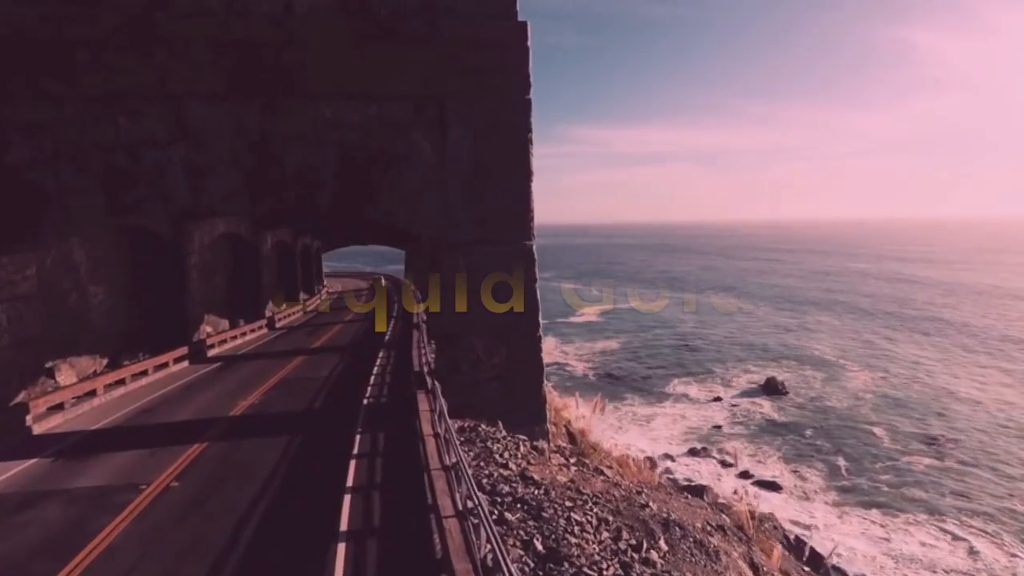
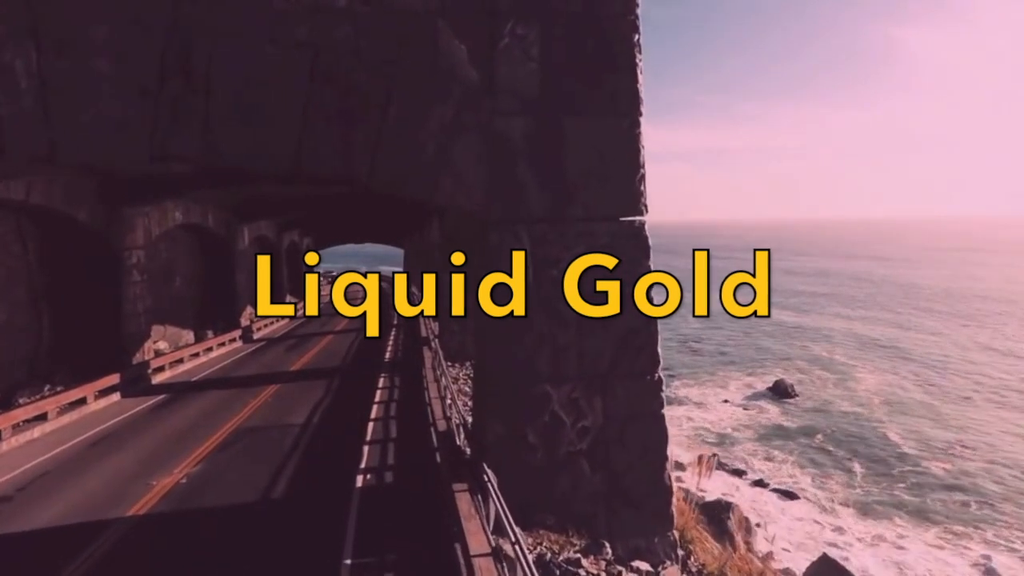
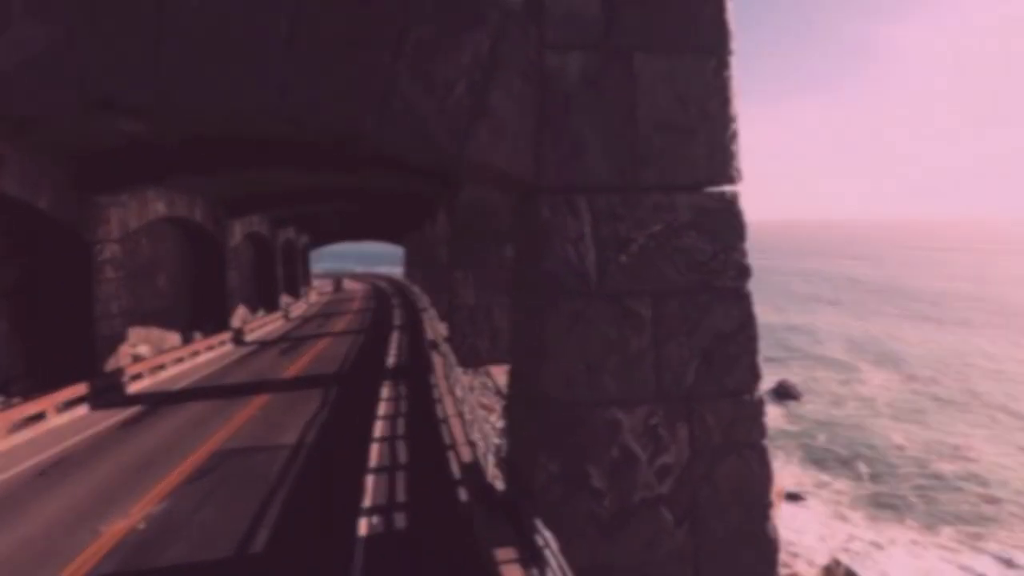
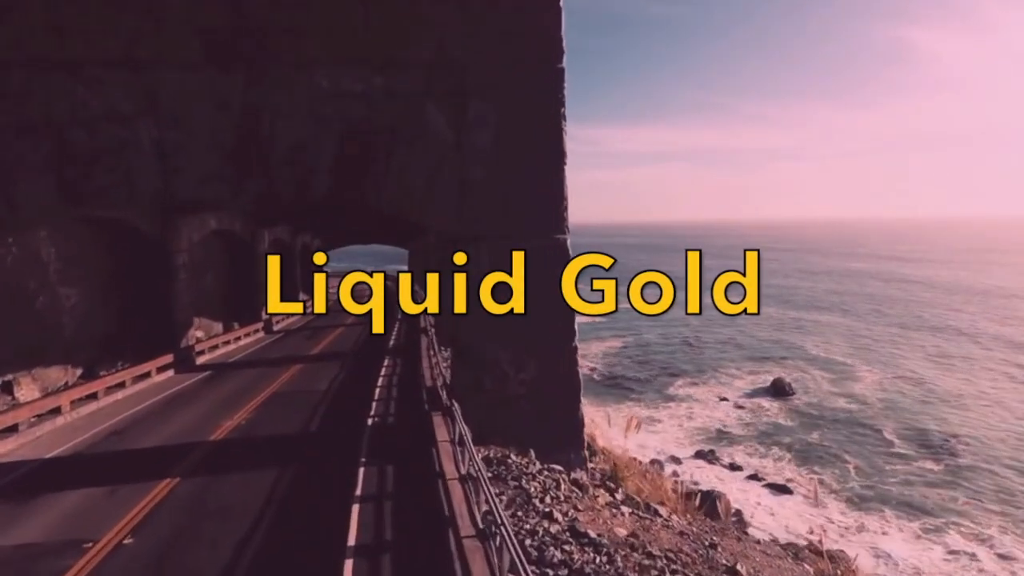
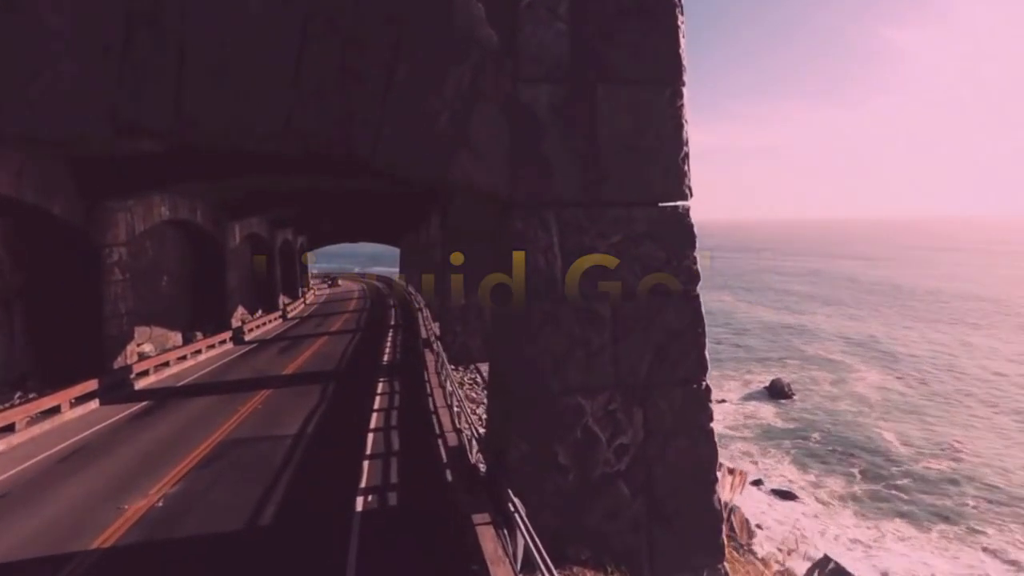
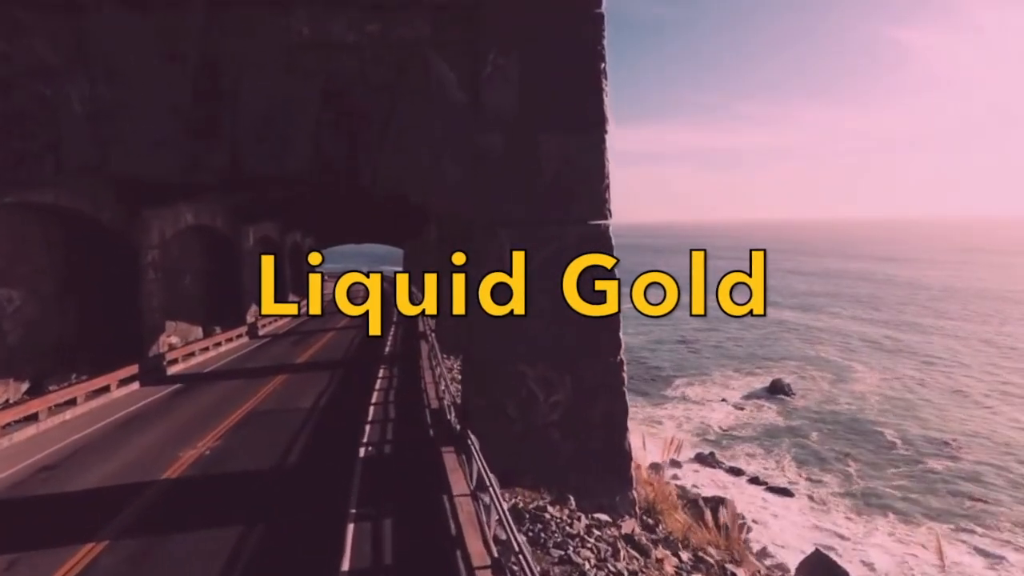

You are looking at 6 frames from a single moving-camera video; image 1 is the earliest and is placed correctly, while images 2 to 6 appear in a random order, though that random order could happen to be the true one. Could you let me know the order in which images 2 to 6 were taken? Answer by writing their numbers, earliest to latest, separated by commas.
4, 6, 2, 5, 3
